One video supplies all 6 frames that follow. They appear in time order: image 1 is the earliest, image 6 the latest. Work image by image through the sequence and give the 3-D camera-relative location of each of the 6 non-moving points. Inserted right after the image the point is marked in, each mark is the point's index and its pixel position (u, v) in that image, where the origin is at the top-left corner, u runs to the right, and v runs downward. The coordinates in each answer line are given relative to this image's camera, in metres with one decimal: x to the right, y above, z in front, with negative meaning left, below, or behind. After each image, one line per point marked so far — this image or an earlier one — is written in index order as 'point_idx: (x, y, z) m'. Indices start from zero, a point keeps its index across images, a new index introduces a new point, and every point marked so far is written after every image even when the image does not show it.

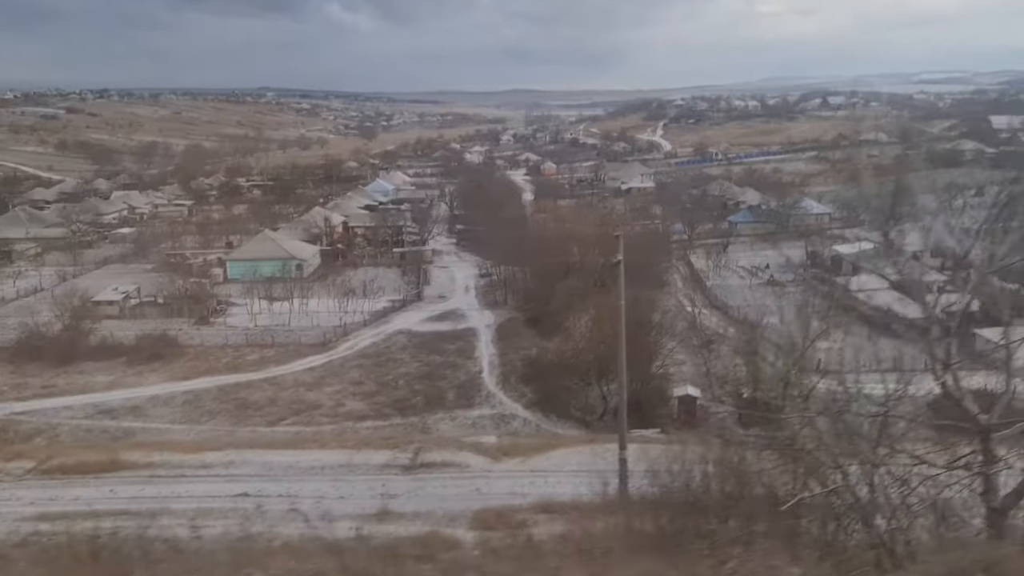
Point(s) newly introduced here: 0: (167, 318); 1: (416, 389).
0: (-4.3, -0.4, +8.4) m
1: (-1.0, -1.0, +6.7) m
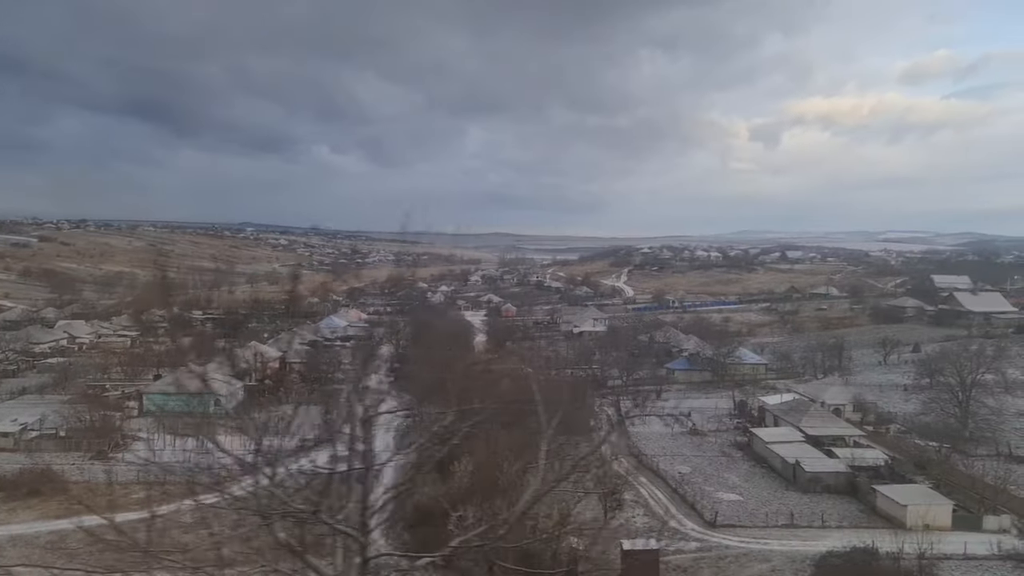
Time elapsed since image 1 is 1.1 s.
0: (-5.5, -2.0, +8.2) m
1: (-2.1, -2.4, +6.6) m
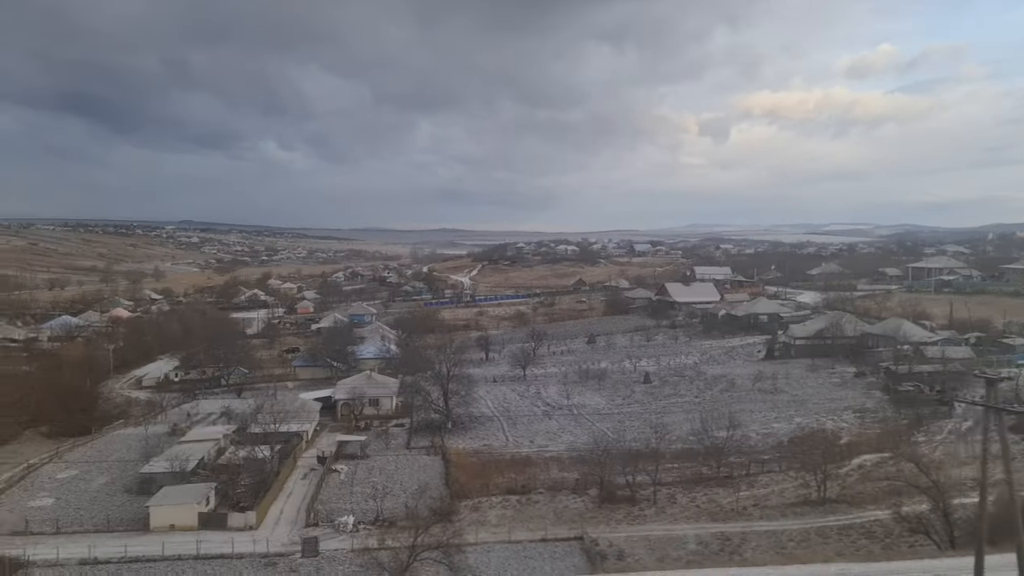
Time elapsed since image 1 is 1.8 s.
0: (-11.8, -2.1, +6.8) m
1: (-8.3, -2.4, +5.6) m
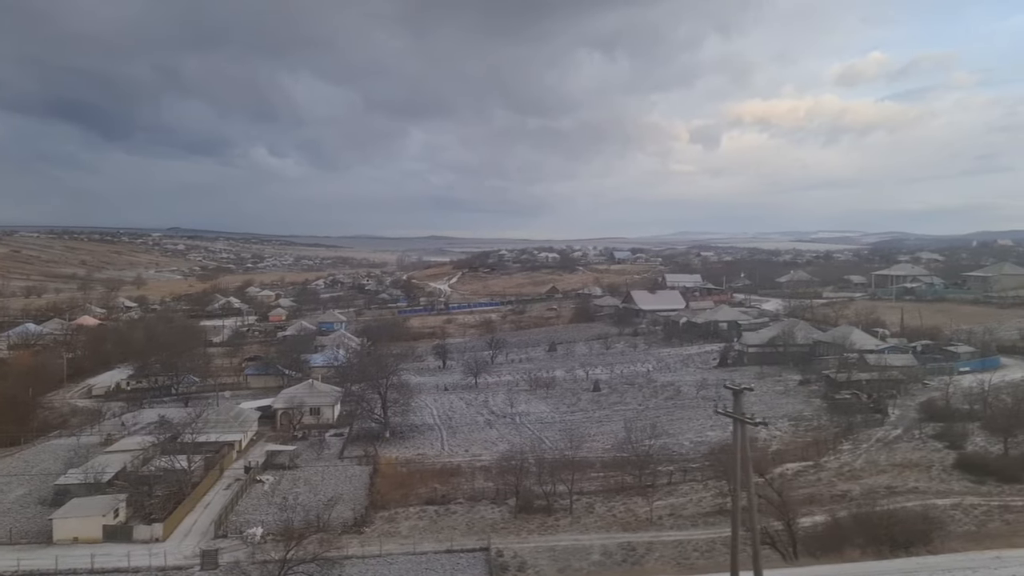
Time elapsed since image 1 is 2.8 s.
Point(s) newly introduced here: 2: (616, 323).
0: (-12.5, -2.2, +6.6) m
1: (-8.9, -2.5, +5.4) m
2: (+2.5, -0.9, +16.4) m
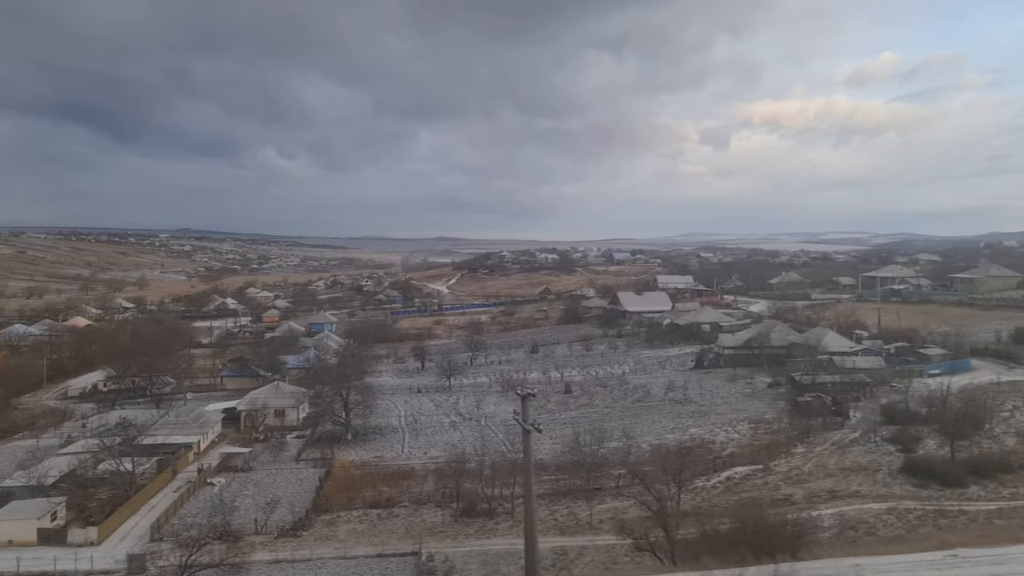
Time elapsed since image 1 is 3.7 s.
0: (-12.9, -2.2, +6.7) m
1: (-9.4, -2.5, +5.4) m
2: (+2.2, -0.9, +16.3) m
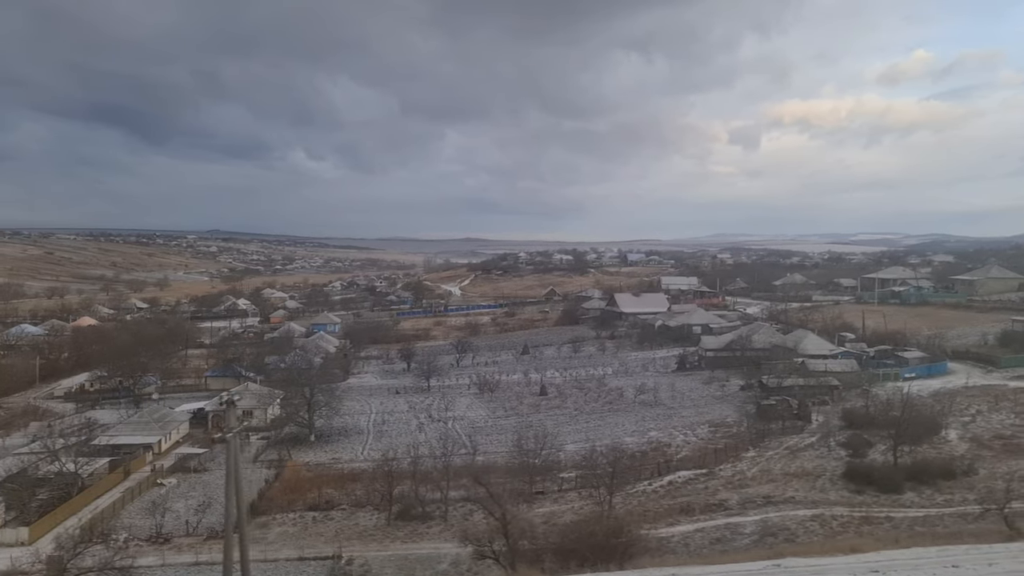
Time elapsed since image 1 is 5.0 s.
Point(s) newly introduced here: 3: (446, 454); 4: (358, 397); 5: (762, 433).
0: (-13.4, -2.2, +7.1) m
1: (-9.9, -2.5, +5.7) m
2: (+2.0, -0.9, +16.2) m
3: (-0.6, -1.7, +6.8) m
4: (-2.2, -1.5, +9.5) m
5: (+2.4, -1.4, +6.5) m
